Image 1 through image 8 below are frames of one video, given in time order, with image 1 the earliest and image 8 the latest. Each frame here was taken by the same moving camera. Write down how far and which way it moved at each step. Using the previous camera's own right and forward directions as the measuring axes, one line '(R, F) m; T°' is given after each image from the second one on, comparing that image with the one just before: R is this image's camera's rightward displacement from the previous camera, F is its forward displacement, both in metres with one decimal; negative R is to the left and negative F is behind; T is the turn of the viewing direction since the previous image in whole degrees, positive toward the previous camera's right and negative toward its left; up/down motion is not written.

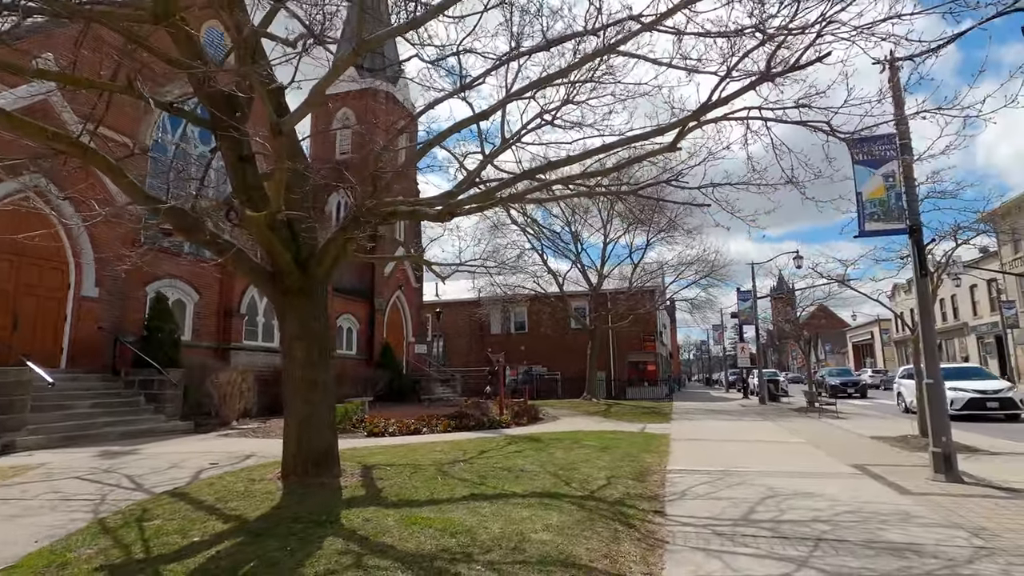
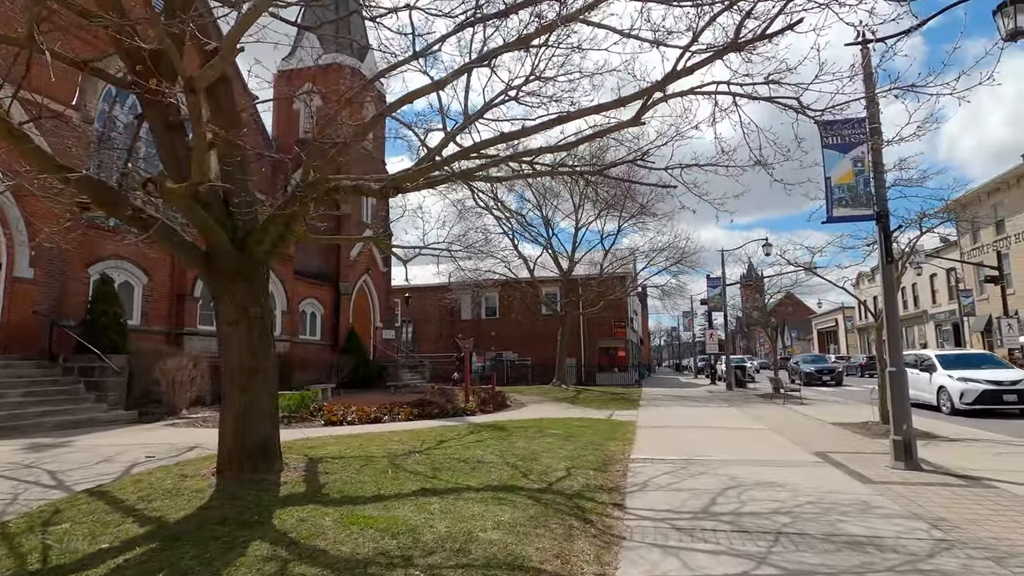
(+0.2, +0.3) m; +2°
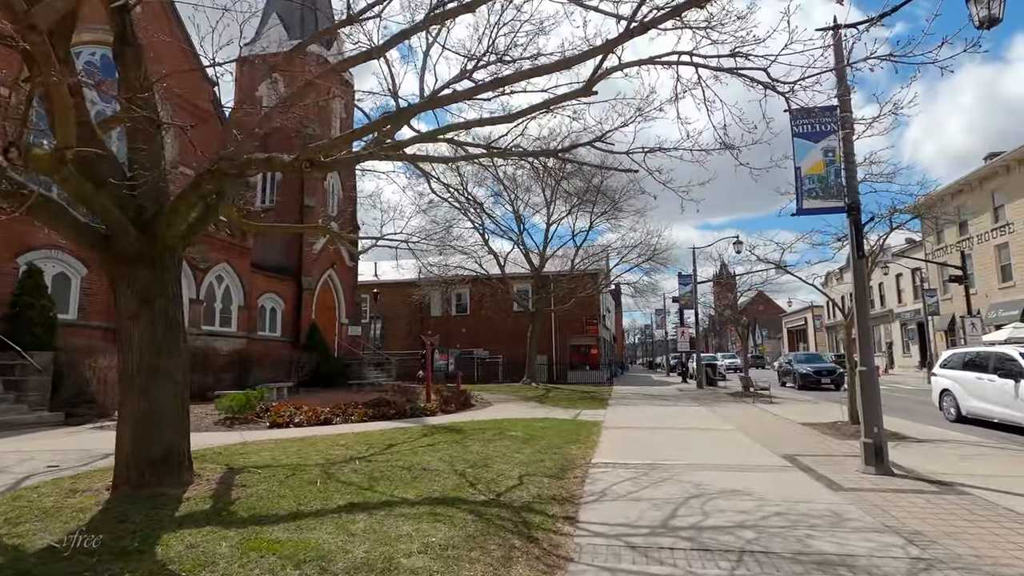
(+0.3, +0.6) m; +2°
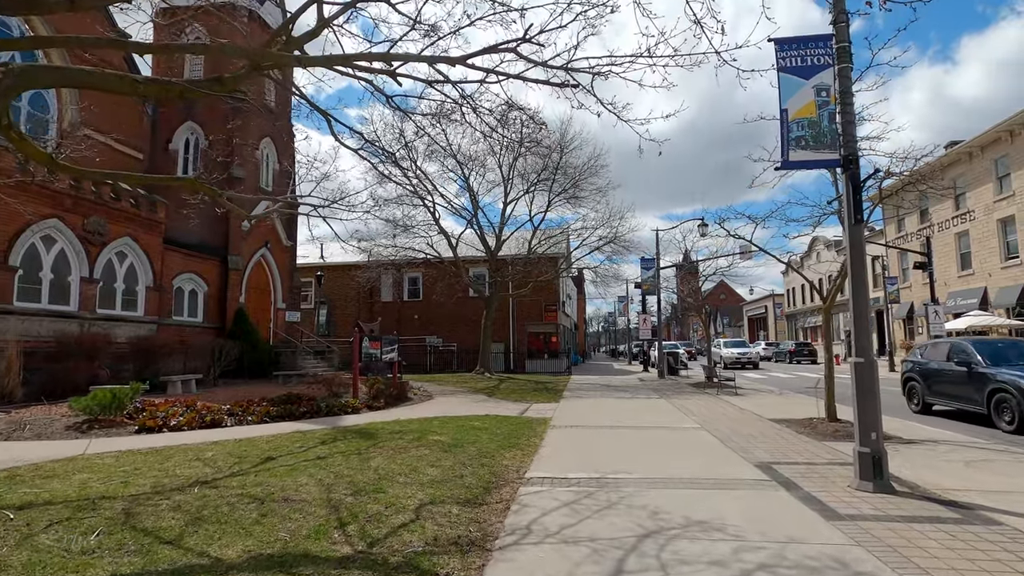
(+0.6, +1.8) m; +3°
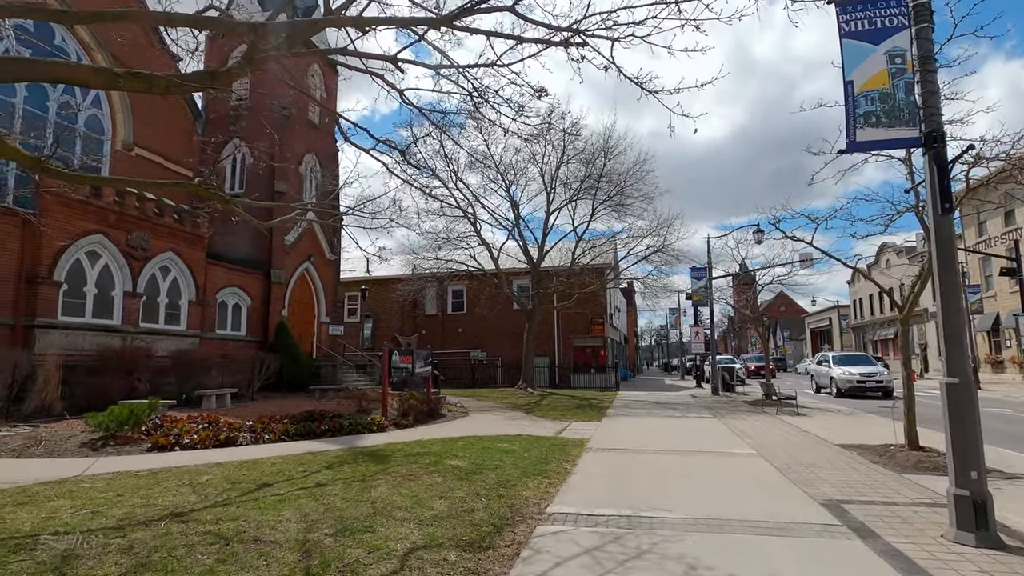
(+0.3, +0.8) m; -5°
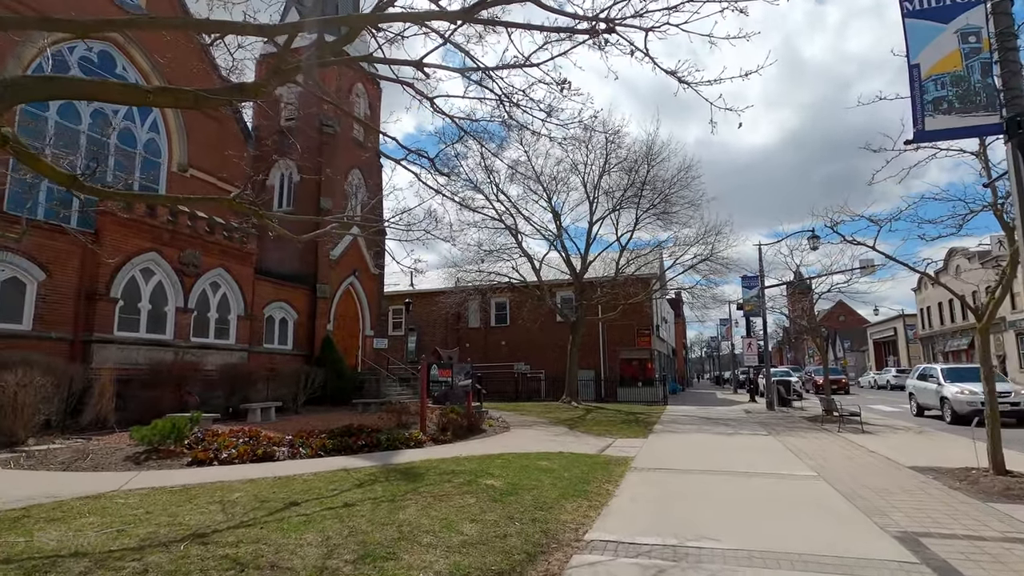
(+0.1, +0.3) m; -4°
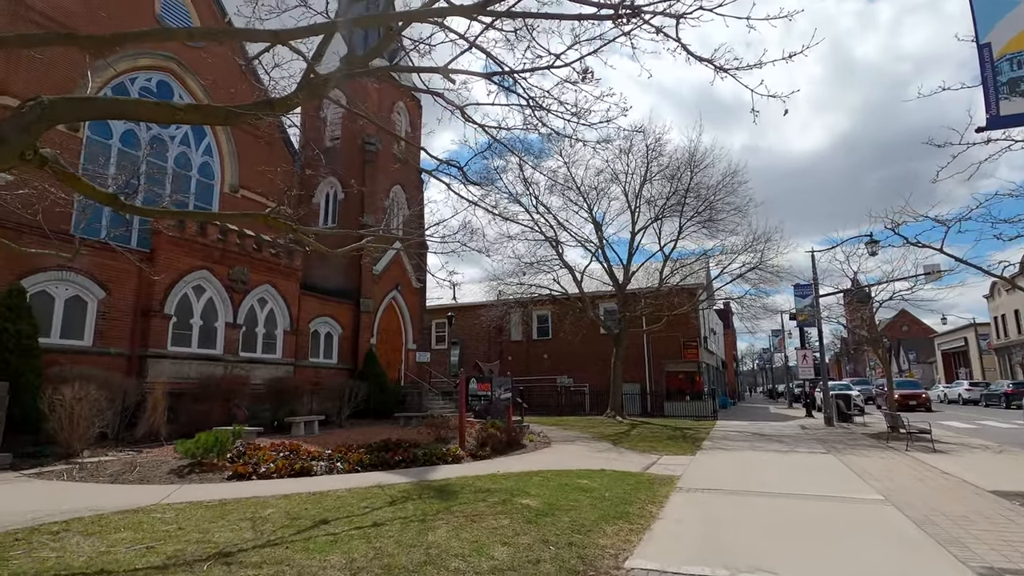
(+0.1, +0.2) m; -4°
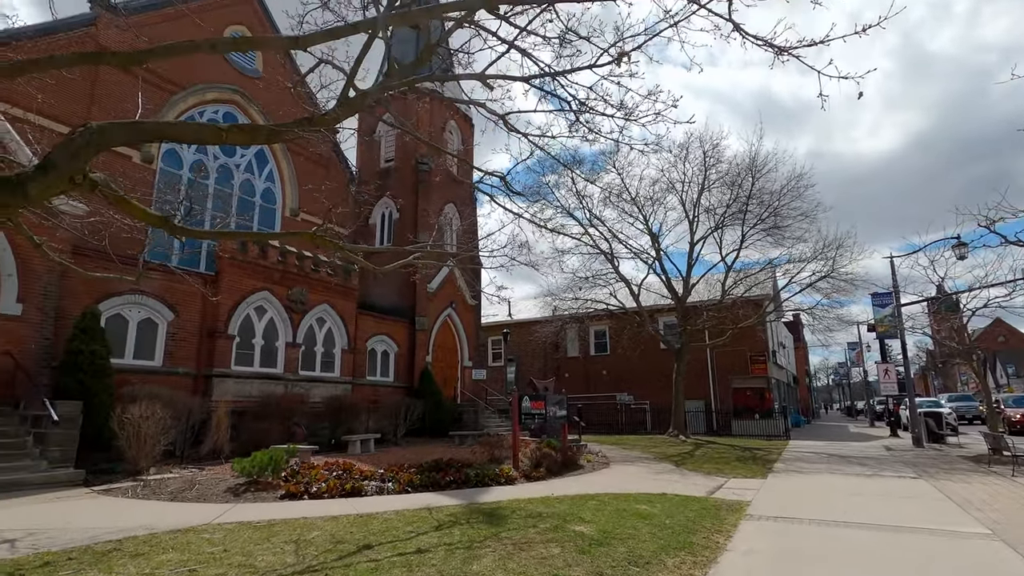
(+0.1, +0.3) m; -5°
